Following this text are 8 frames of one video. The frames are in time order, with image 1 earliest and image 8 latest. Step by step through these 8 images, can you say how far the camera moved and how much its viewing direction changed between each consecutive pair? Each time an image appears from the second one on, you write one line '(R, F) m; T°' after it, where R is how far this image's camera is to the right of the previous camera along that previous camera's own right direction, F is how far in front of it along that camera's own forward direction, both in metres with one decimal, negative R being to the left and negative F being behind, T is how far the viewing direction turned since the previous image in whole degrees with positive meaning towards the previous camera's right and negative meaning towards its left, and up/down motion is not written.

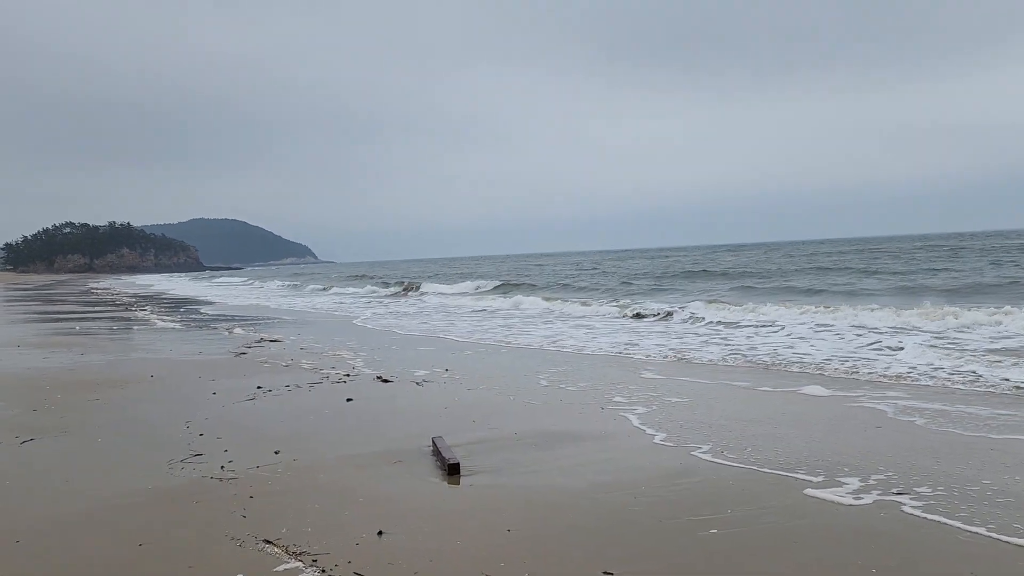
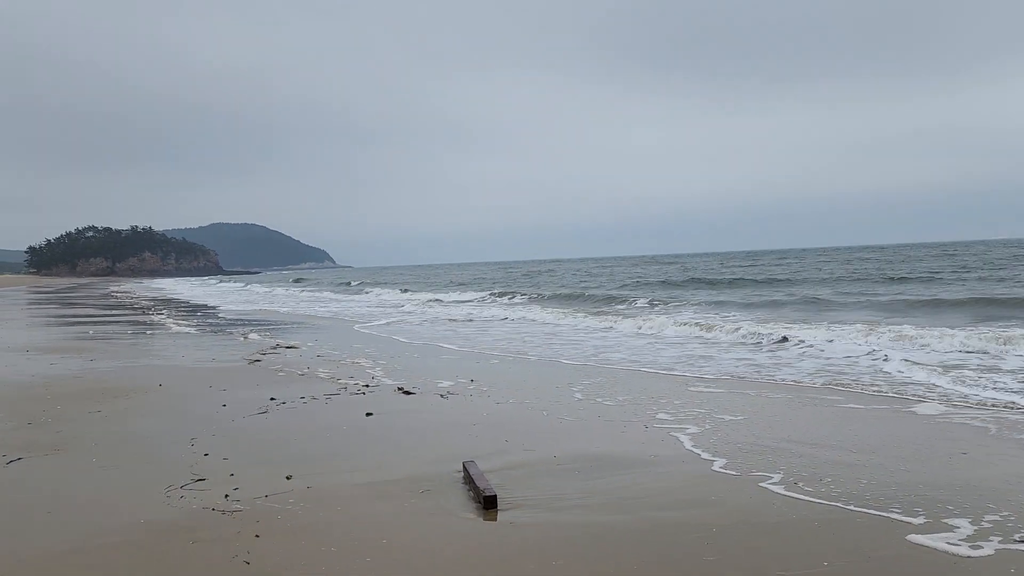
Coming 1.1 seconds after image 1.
(-0.1, +0.5) m; -1°
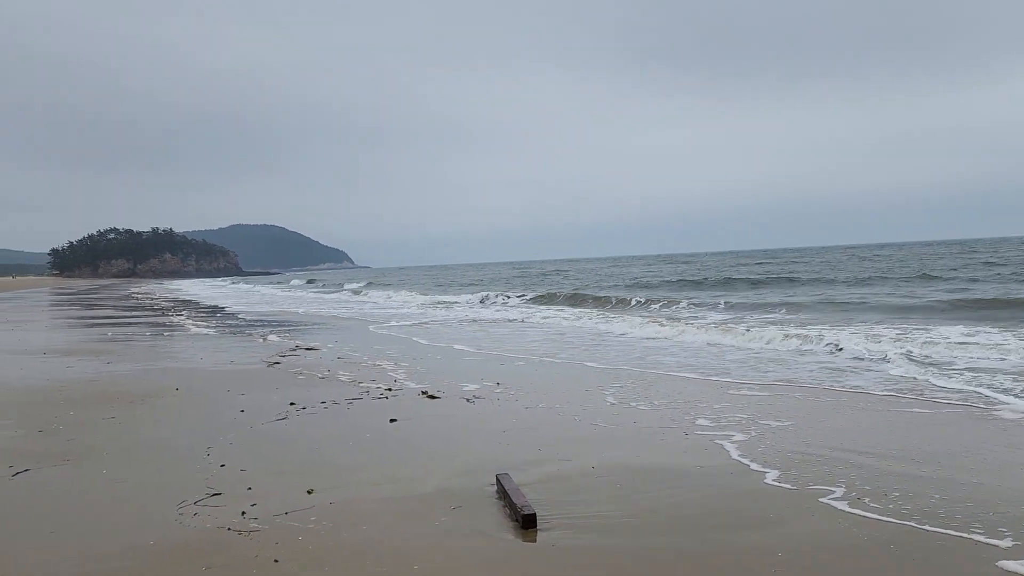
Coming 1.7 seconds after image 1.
(-0.1, +0.3) m; -1°
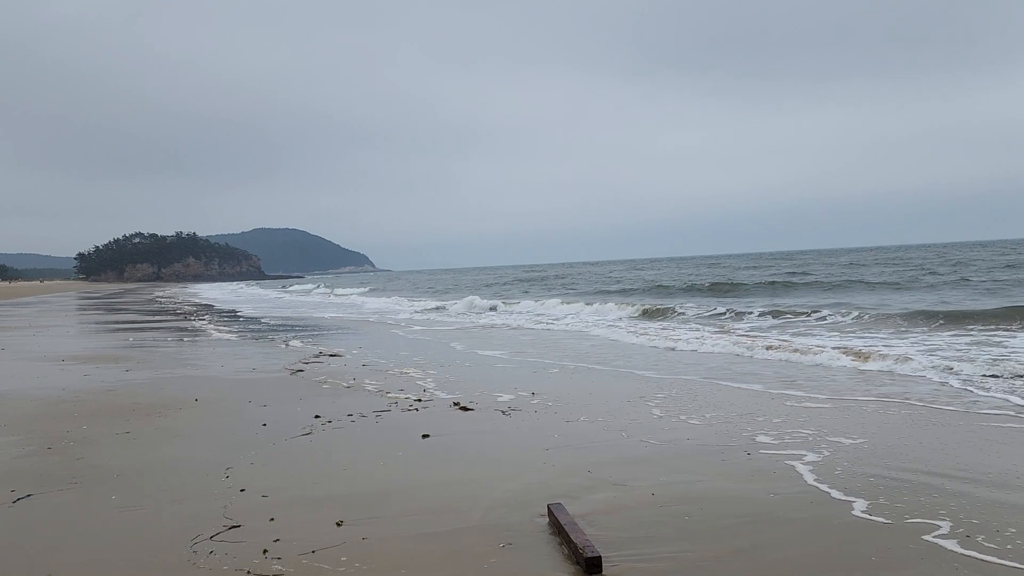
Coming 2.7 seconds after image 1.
(-0.1, +0.4) m; -1°
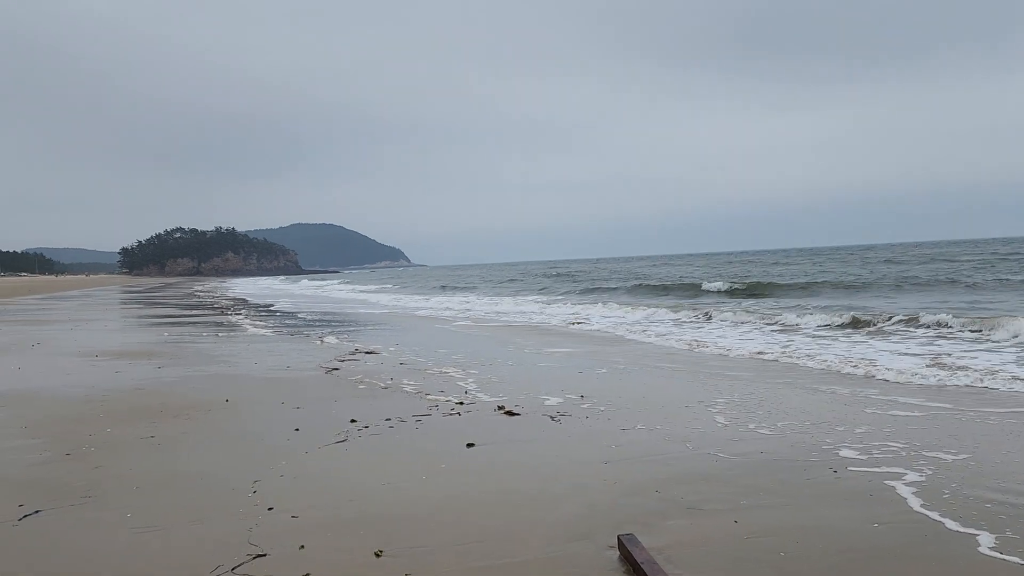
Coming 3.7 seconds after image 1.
(-0.1, +0.5) m; -2°
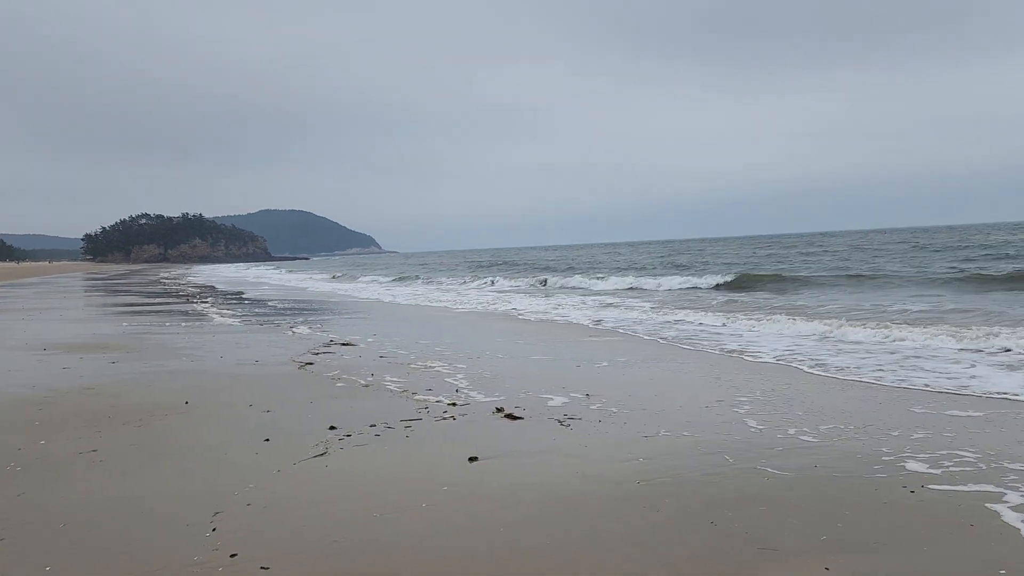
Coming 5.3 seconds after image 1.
(-0.2, +0.7) m; +2°
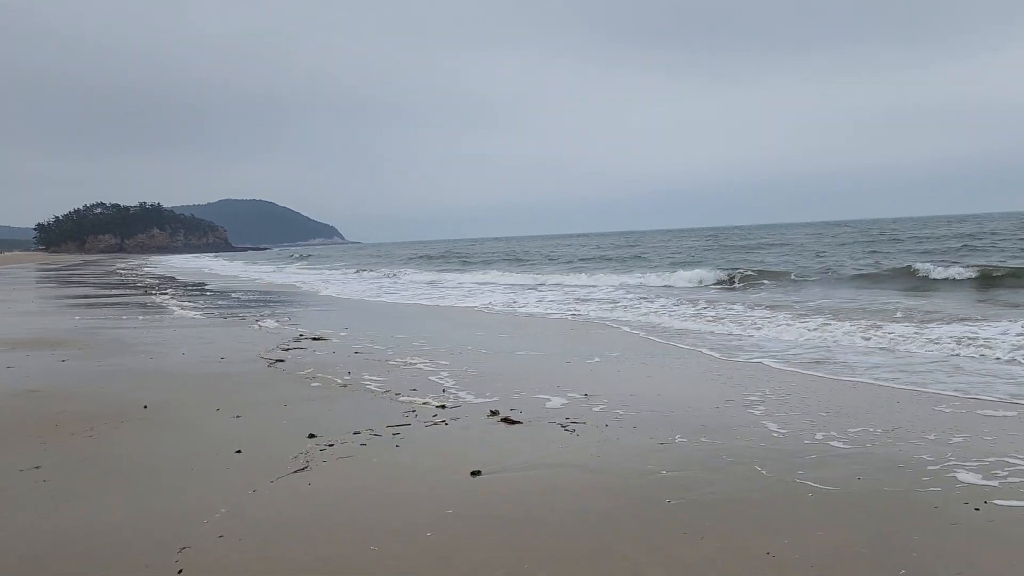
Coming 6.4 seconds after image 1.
(-0.2, +0.5) m; +3°
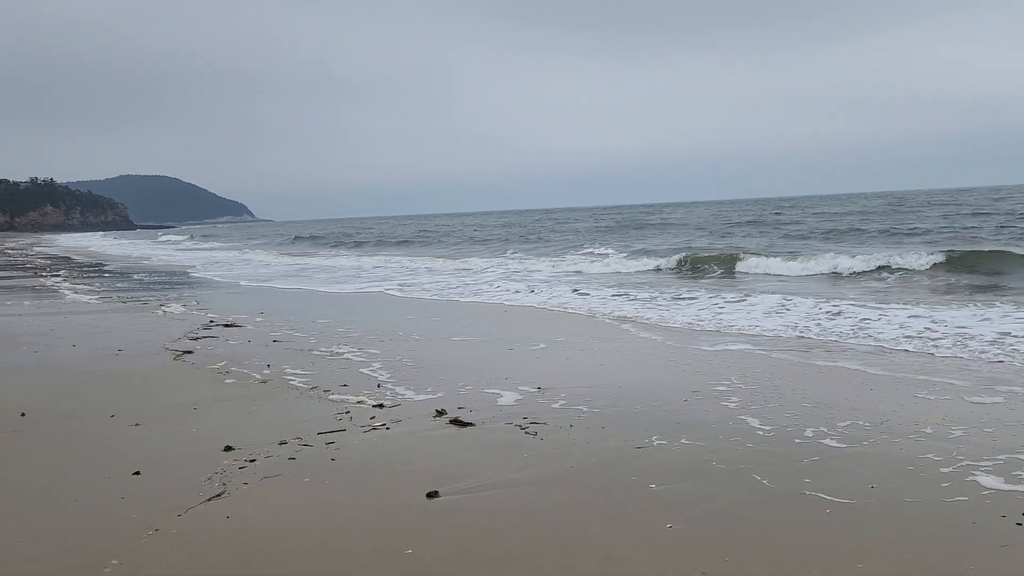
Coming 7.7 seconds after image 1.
(-0.2, +0.6) m; +6°
